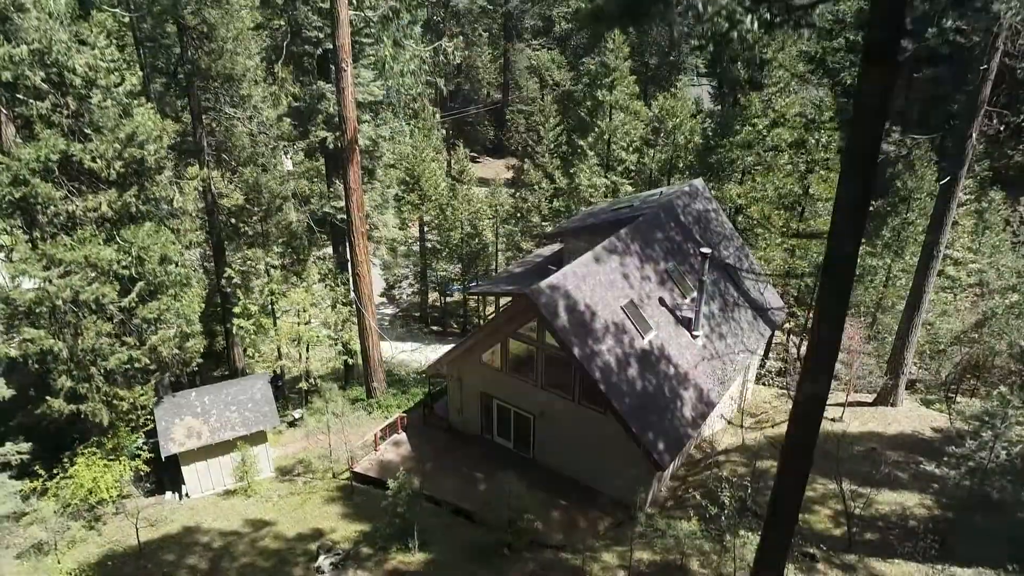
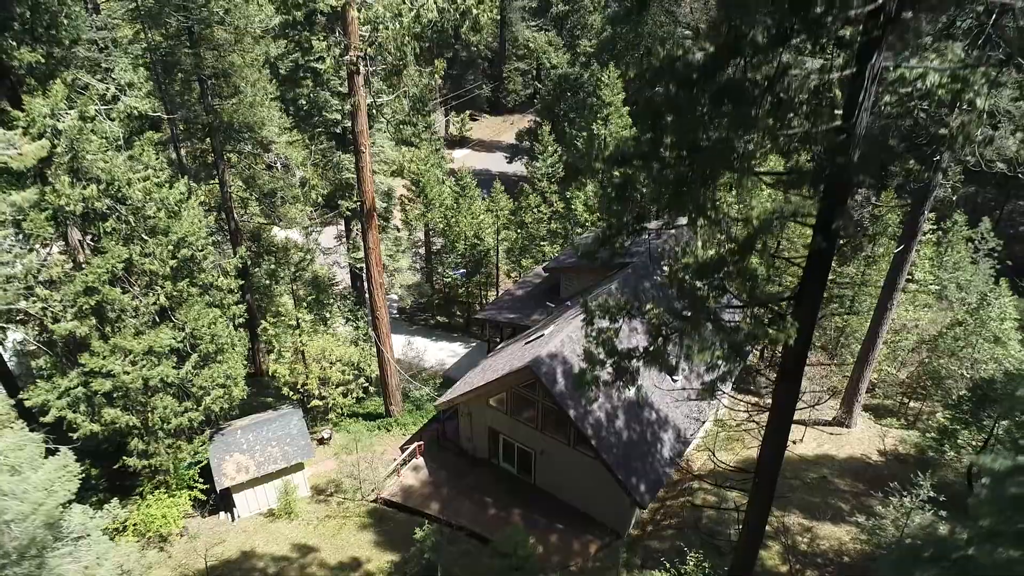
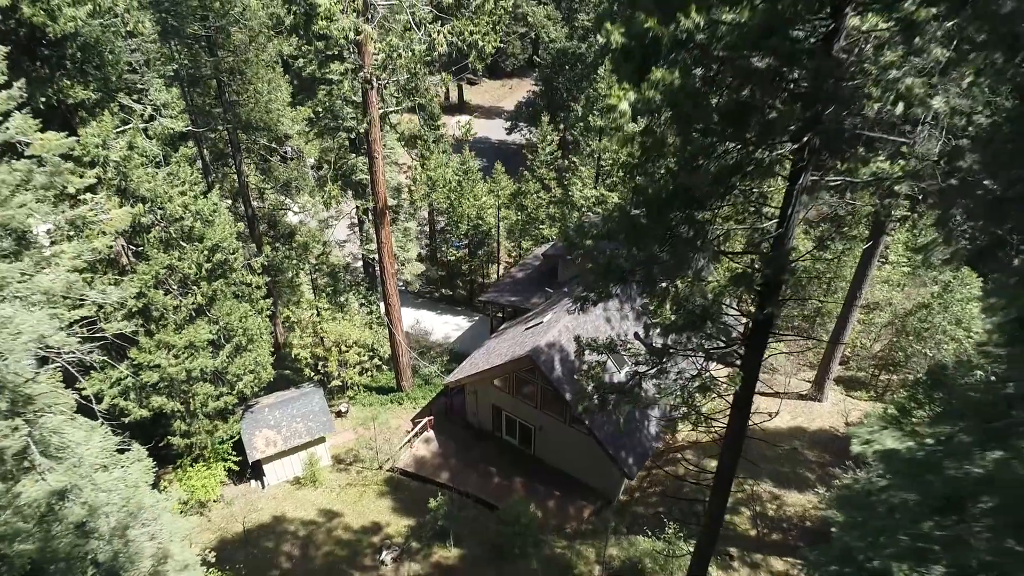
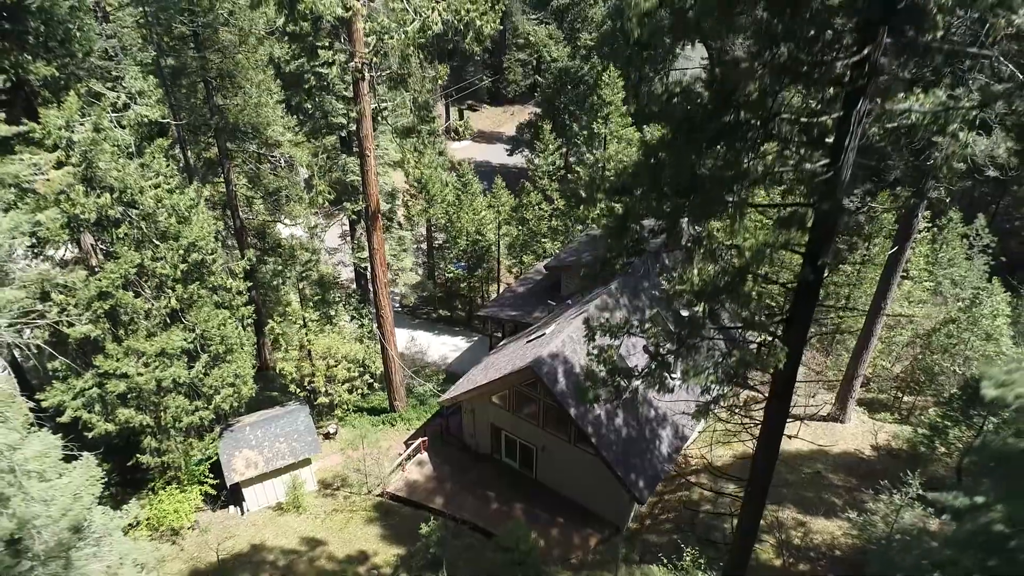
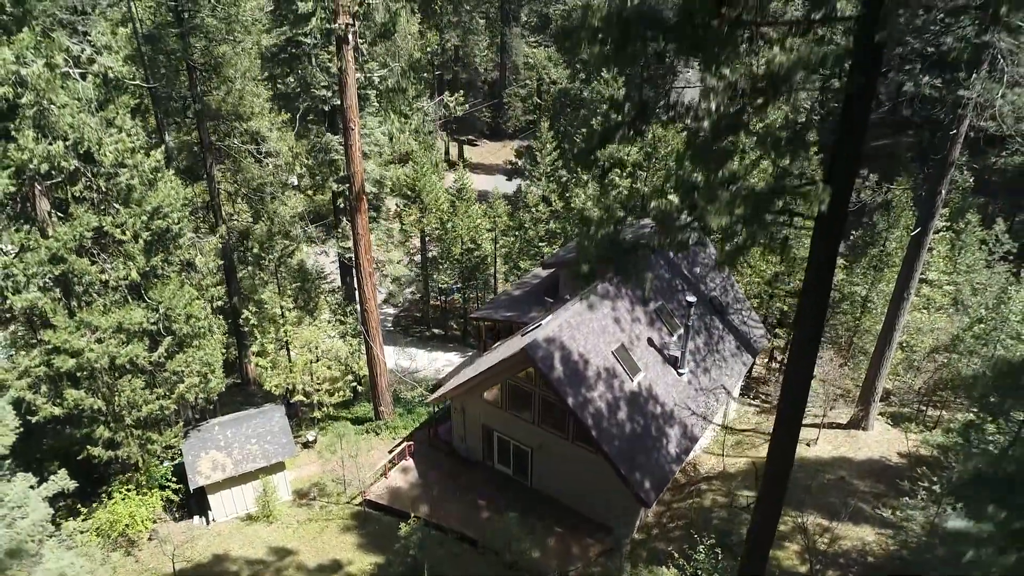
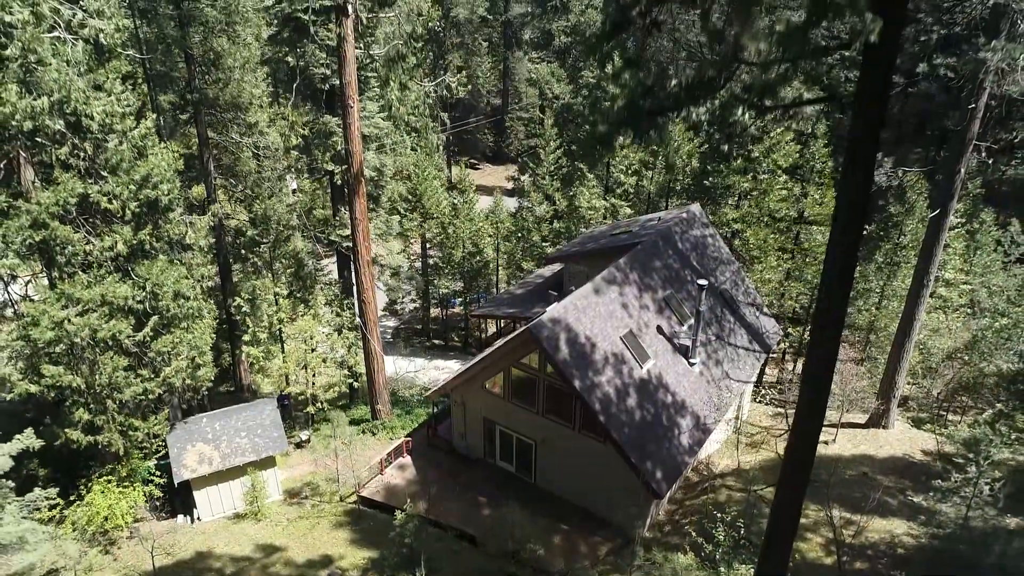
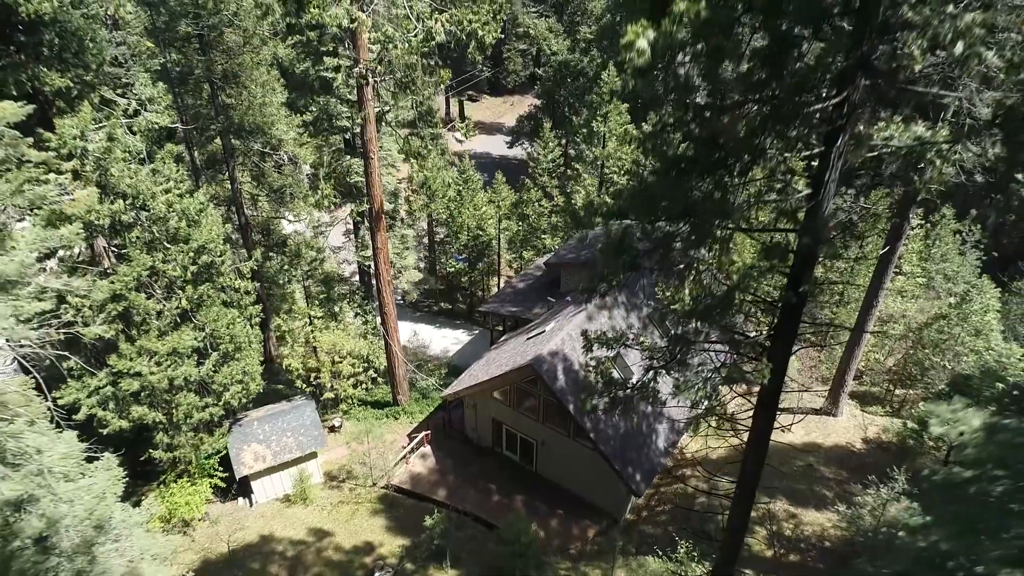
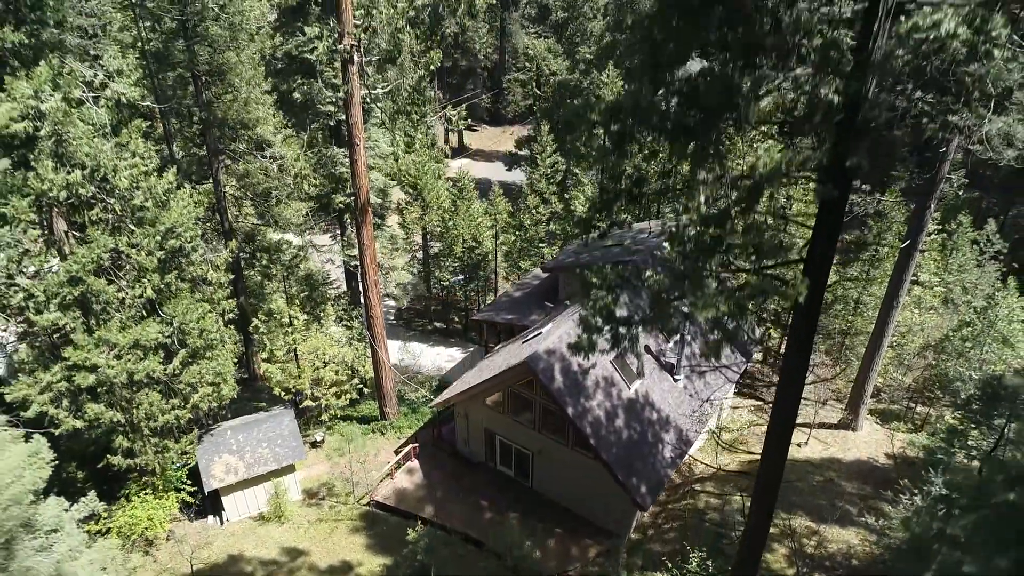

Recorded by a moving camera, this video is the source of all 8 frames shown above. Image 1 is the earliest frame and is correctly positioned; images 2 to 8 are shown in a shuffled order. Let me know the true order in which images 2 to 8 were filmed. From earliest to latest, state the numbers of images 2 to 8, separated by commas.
6, 5, 8, 2, 4, 7, 3
